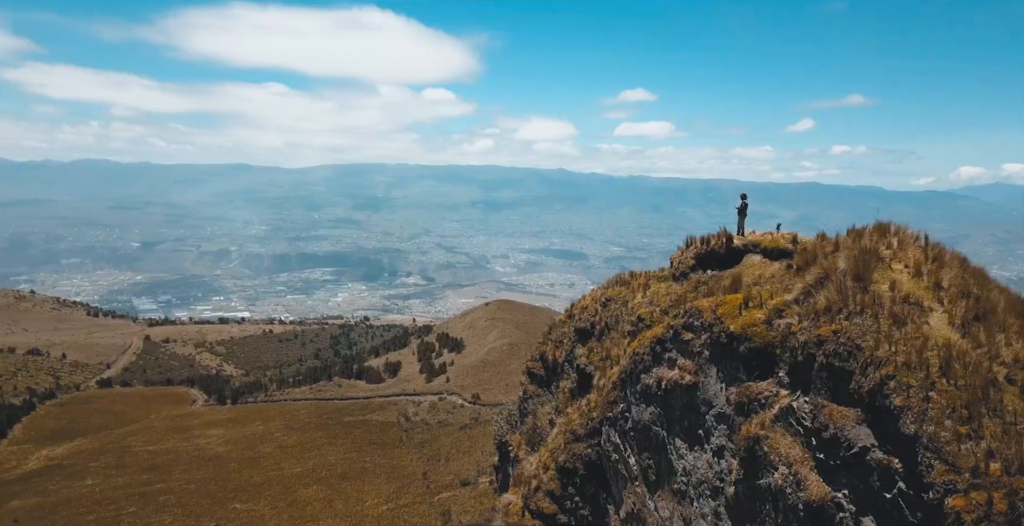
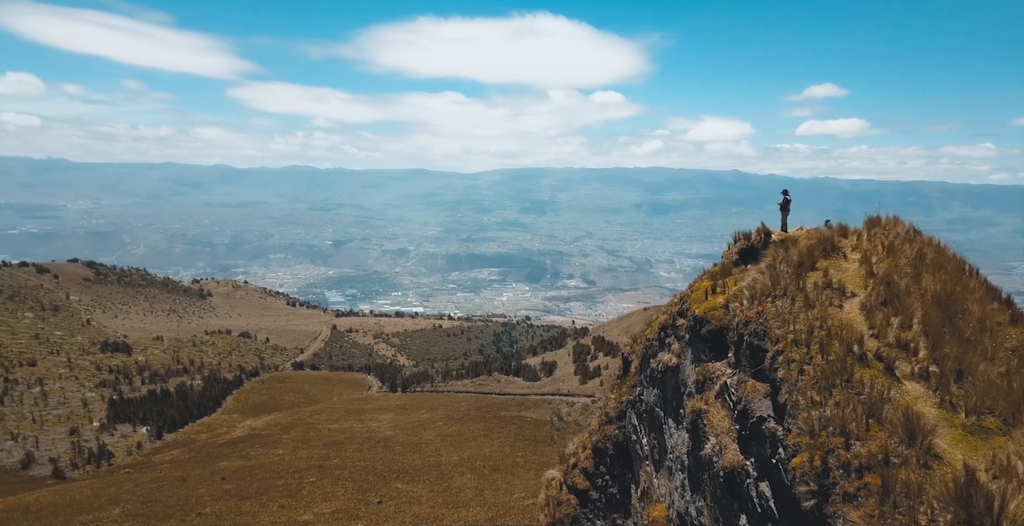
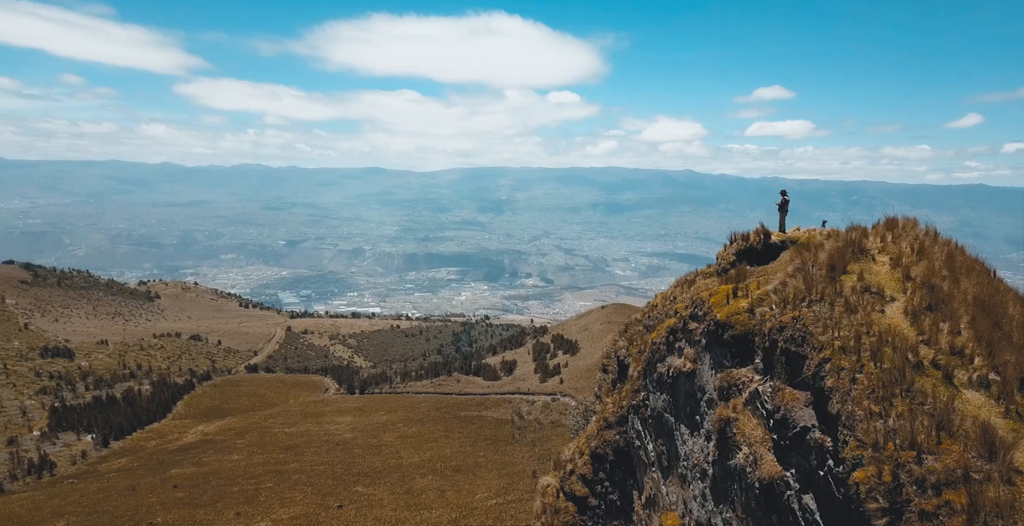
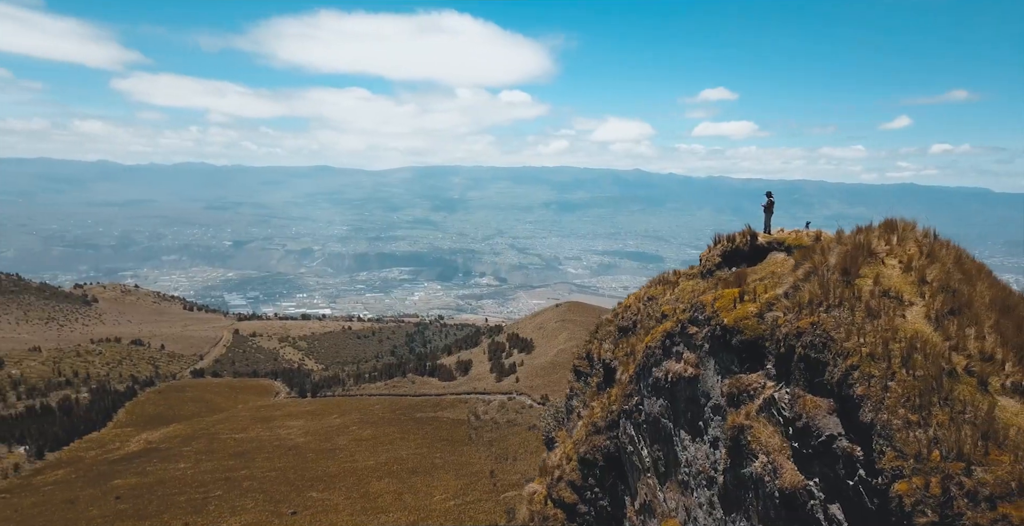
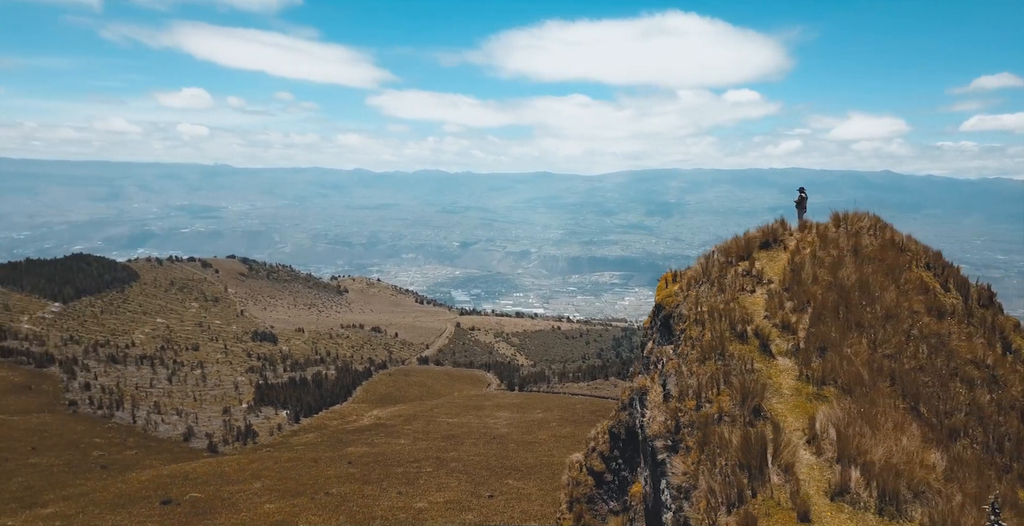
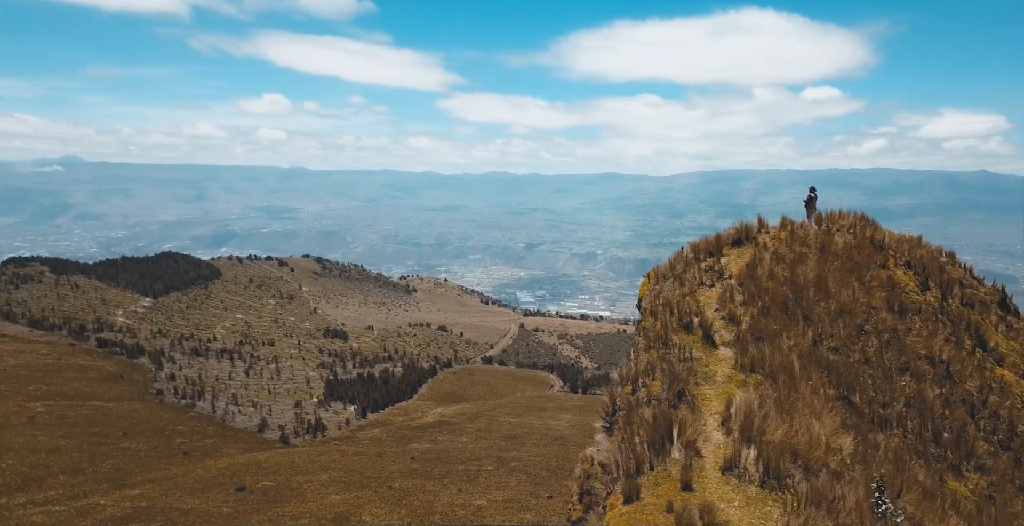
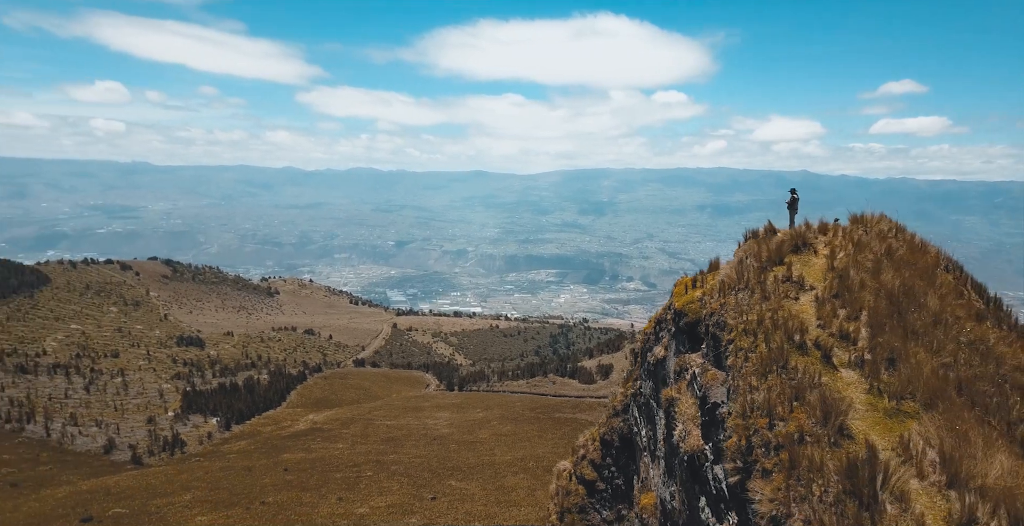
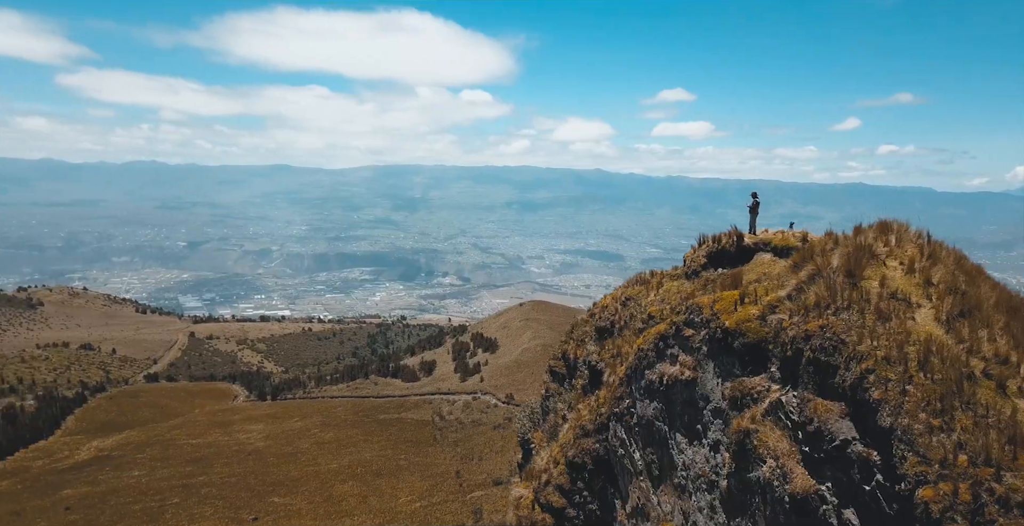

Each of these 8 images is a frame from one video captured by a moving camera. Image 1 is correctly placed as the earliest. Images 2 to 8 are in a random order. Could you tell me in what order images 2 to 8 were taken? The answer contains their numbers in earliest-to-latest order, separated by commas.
8, 4, 3, 2, 7, 5, 6
